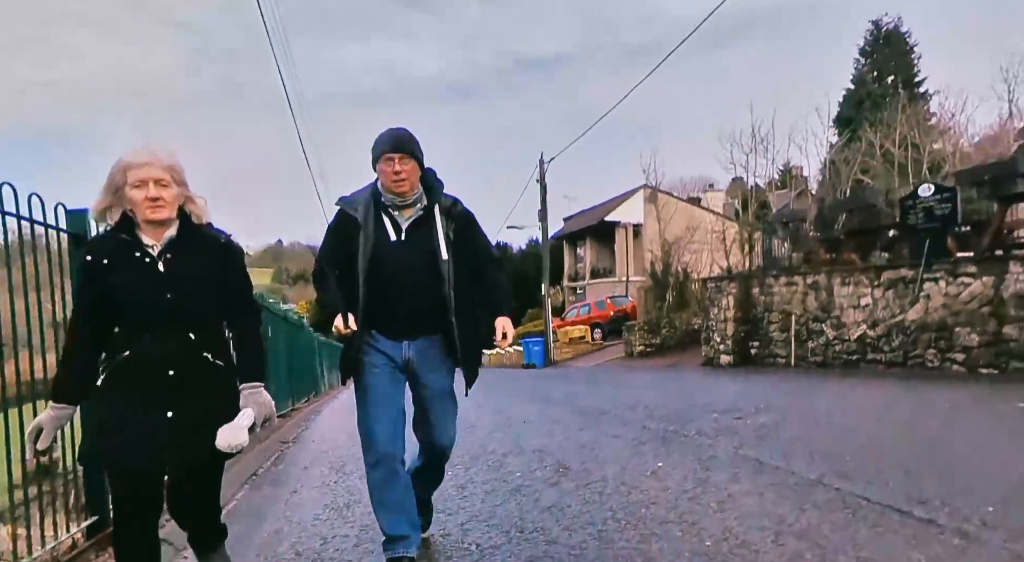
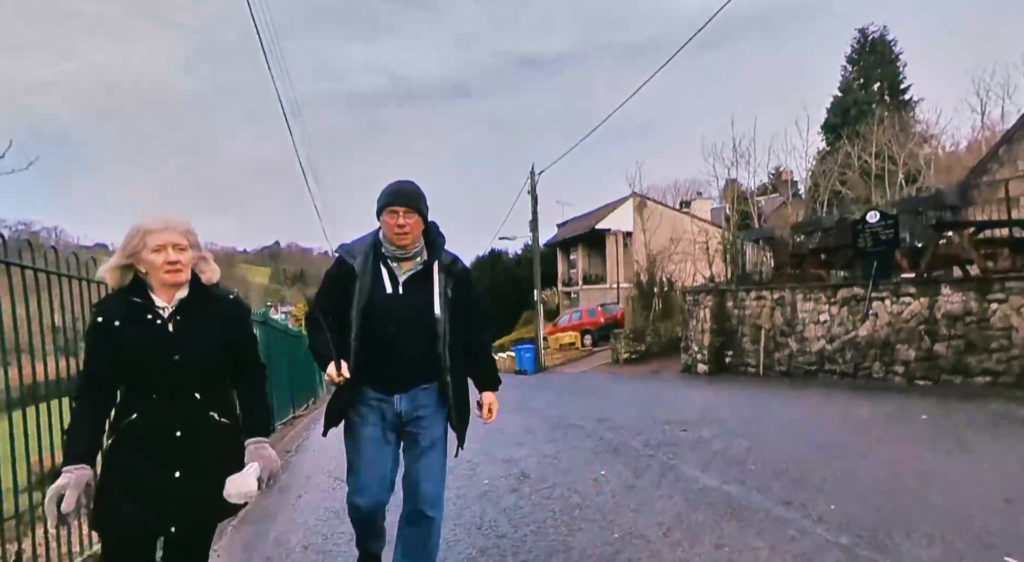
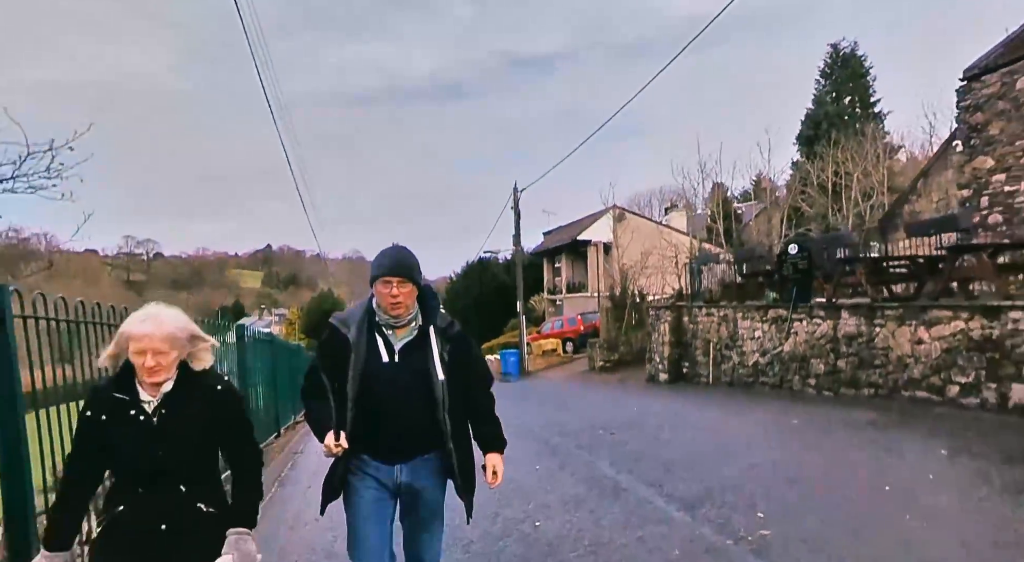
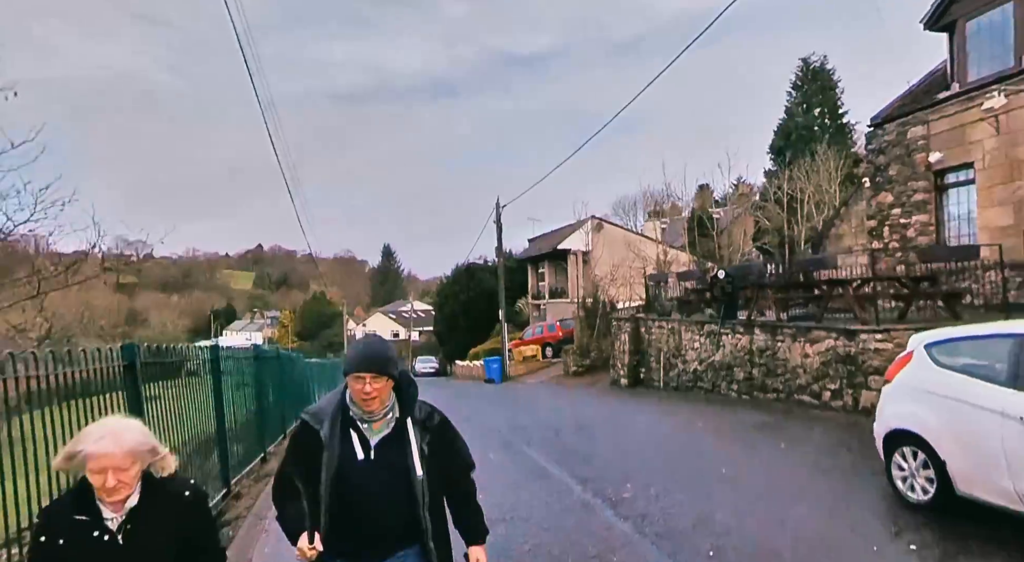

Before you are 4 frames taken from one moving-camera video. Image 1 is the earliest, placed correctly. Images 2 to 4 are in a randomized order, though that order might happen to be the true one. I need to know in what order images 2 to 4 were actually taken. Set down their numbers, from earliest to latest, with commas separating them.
2, 3, 4
